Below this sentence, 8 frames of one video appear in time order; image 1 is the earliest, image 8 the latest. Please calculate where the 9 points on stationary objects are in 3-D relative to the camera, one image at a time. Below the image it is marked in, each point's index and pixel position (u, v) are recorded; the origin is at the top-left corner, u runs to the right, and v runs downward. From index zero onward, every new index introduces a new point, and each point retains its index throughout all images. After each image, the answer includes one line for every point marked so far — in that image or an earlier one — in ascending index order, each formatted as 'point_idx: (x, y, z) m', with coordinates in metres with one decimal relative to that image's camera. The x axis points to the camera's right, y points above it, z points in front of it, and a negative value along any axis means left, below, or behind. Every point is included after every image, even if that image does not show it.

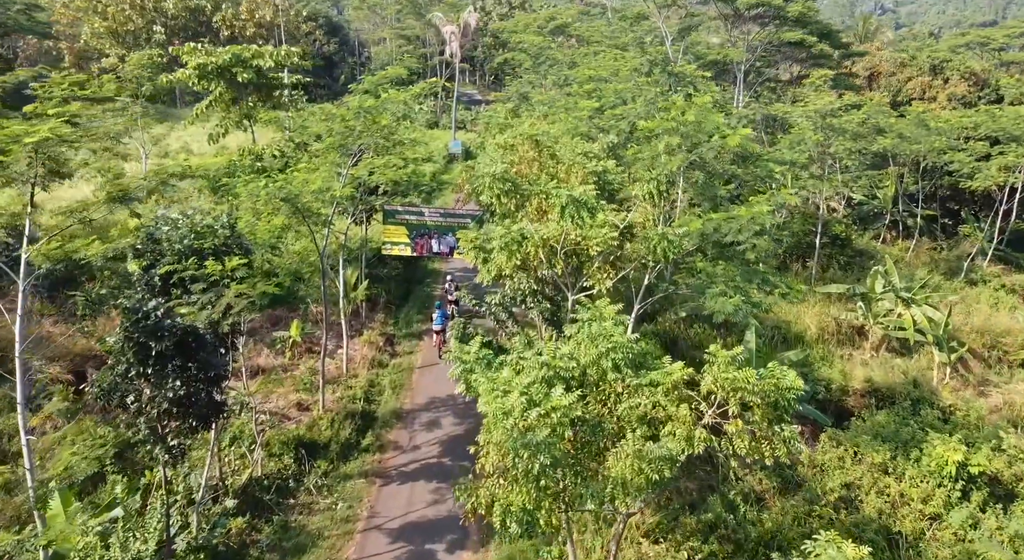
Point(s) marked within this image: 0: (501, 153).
0: (-0.2, +2.4, +19.1) m
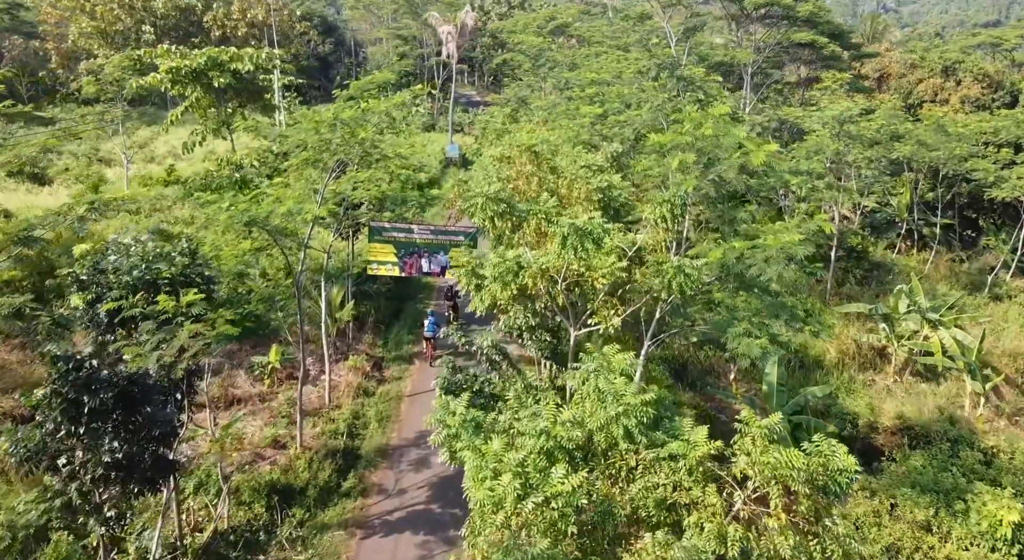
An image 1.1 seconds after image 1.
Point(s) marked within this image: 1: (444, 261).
0: (-0.2, +1.9, +17.5) m
1: (-1.3, +0.4, +19.4) m
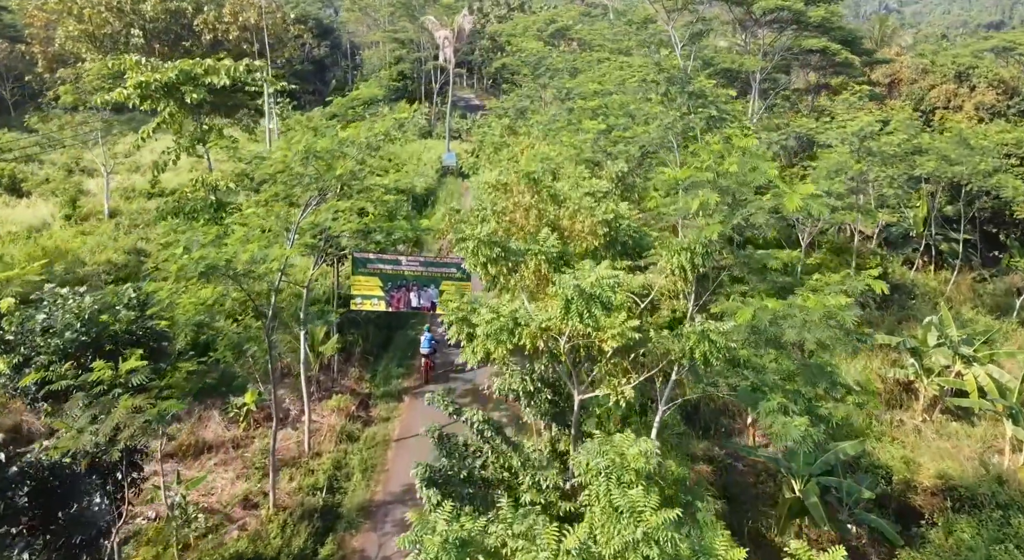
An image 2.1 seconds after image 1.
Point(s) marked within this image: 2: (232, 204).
0: (-0.3, +1.3, +15.8) m
1: (-1.4, -0.3, +17.8) m
2: (-5.4, +1.5, +19.1) m
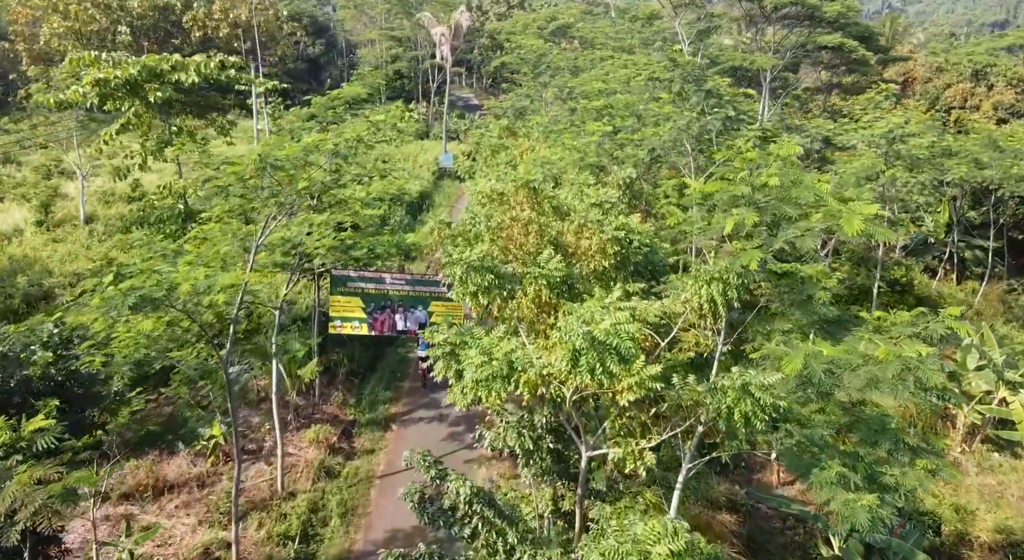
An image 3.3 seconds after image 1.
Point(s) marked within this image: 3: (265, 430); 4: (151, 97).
0: (-0.3, +1.0, +14.0) m
1: (-1.4, -0.6, +15.9) m
2: (-5.4, +1.2, +17.3) m
3: (-4.3, -2.6, +17.4) m
4: (-5.8, +3.0, +16.1) m
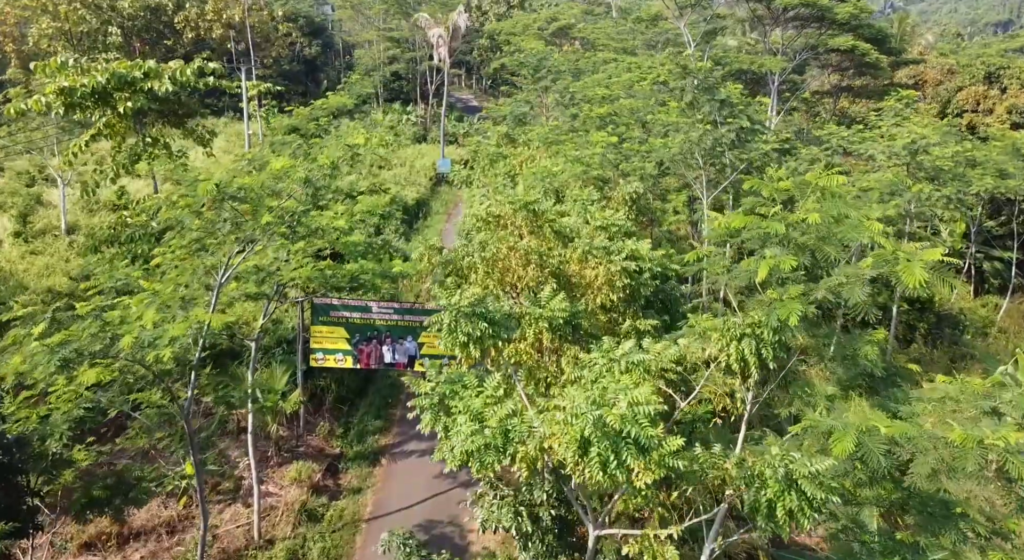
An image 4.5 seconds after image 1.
0: (-0.4, +0.6, +12.6) m
1: (-1.5, -1.0, +14.6) m
2: (-5.5, +0.7, +16.0) m
3: (-4.4, -3.1, +16.1) m
4: (-5.8, +2.6, +14.8) m
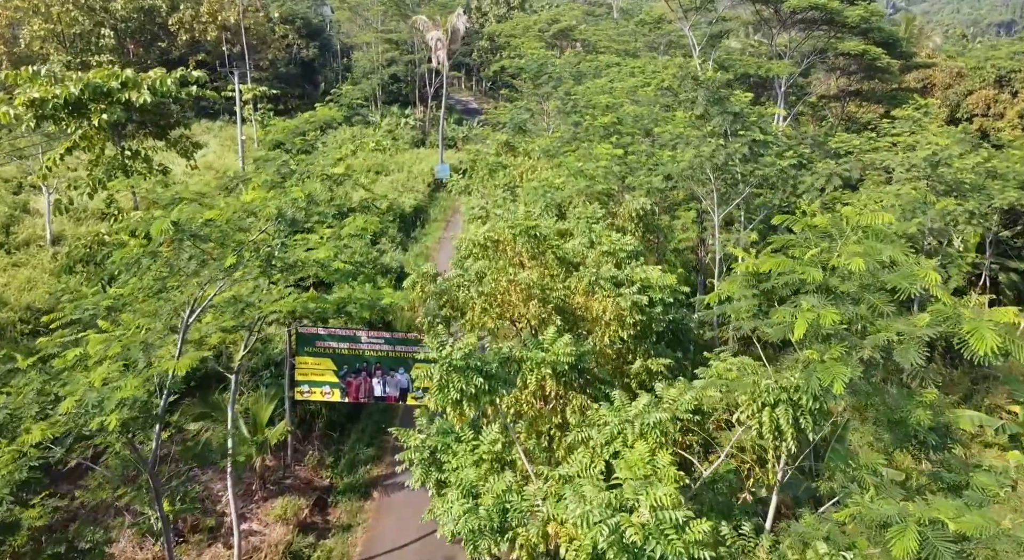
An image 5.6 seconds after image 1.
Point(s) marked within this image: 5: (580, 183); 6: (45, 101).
0: (-0.4, +0.2, +11.6) m
1: (-1.5, -1.4, +13.6) m
2: (-5.5, +0.4, +15.0) m
3: (-4.4, -3.4, +15.1) m
4: (-5.8, +2.2, +13.8) m
5: (+1.2, +1.8, +17.8) m
6: (-6.4, +2.4, +13.6) m
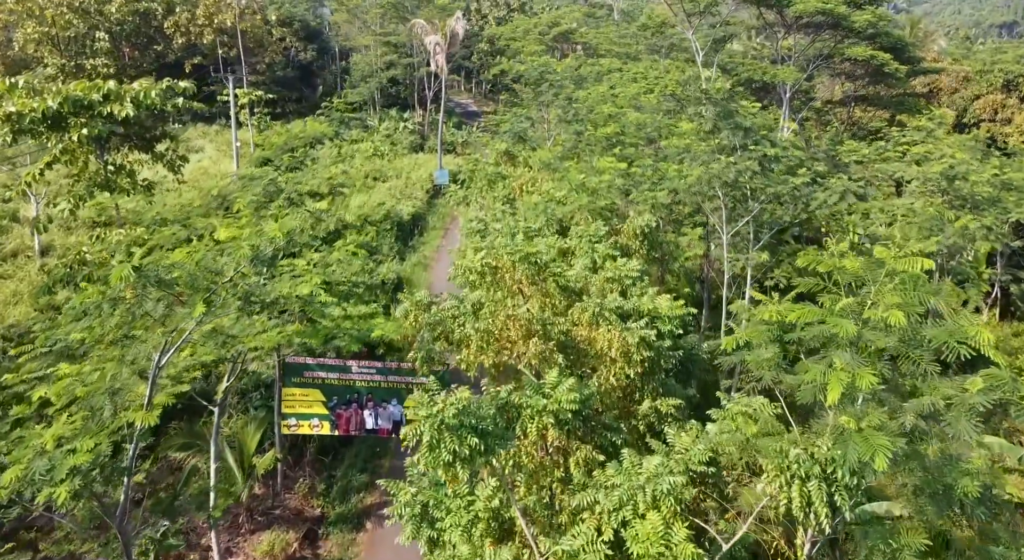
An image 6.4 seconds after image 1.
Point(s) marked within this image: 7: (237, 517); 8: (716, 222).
0: (-0.4, -0.1, +10.9) m
1: (-1.5, -1.7, +12.9) m
2: (-5.5, 0.0, +14.3) m
3: (-4.4, -3.8, +14.4) m
4: (-5.8, +1.8, +13.1) m
5: (+1.2, +1.4, +17.1) m
6: (-6.4, +2.1, +12.9) m
7: (-4.2, -3.6, +15.3) m
8: (+3.3, +1.0, +16.3) m
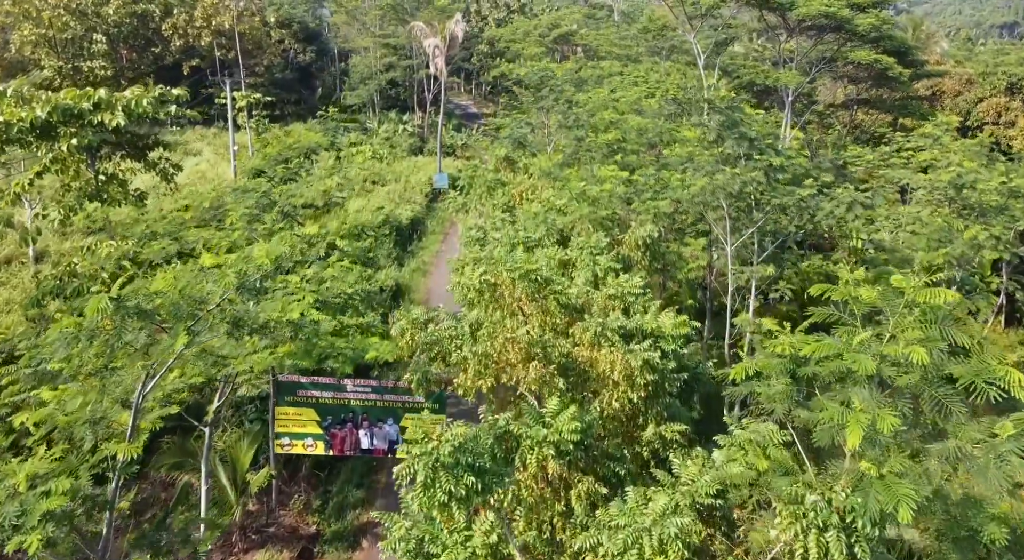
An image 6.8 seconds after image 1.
0: (-0.4, -0.3, +10.6) m
1: (-1.5, -1.9, +12.5) m
2: (-5.5, -0.2, +13.9) m
3: (-4.4, -4.0, +14.1) m
4: (-5.8, +1.7, +12.8) m
5: (+1.2, +1.2, +16.8) m
6: (-6.4, +1.9, +12.5) m
7: (-4.2, -3.8, +15.0) m
8: (+3.3, +0.8, +16.0) m
